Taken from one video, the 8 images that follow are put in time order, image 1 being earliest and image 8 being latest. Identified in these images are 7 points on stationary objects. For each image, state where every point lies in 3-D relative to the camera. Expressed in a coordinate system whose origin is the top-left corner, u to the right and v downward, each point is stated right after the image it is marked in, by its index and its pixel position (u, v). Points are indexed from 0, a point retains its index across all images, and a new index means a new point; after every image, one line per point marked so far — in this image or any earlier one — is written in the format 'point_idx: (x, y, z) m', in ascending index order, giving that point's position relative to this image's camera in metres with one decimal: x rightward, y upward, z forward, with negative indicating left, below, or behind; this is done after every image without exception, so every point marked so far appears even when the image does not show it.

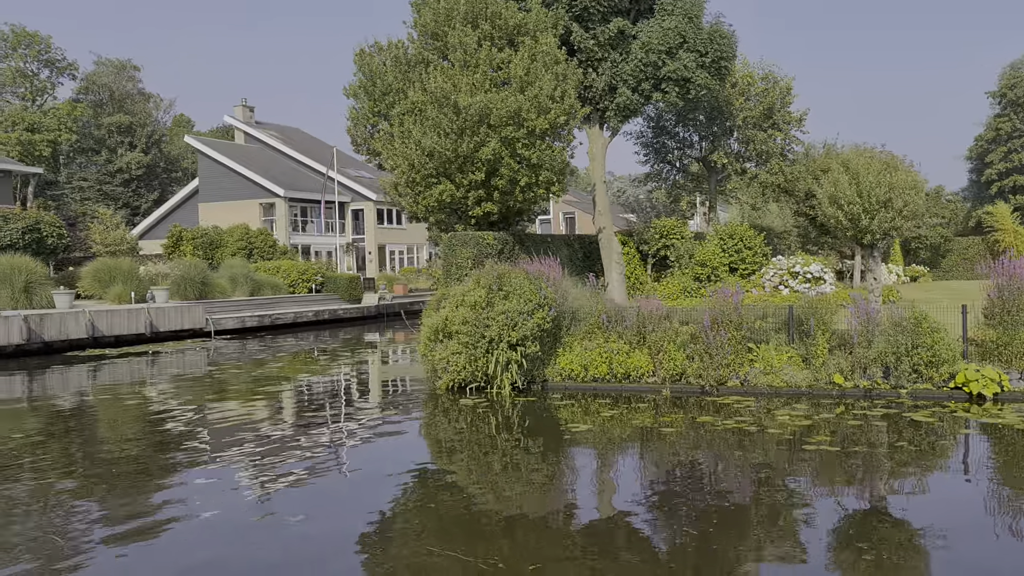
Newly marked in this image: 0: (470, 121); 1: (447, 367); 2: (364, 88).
0: (-0.9, +3.7, +15.8) m
1: (-1.0, -1.2, +10.7) m
2: (-3.7, +5.2, +18.5) m
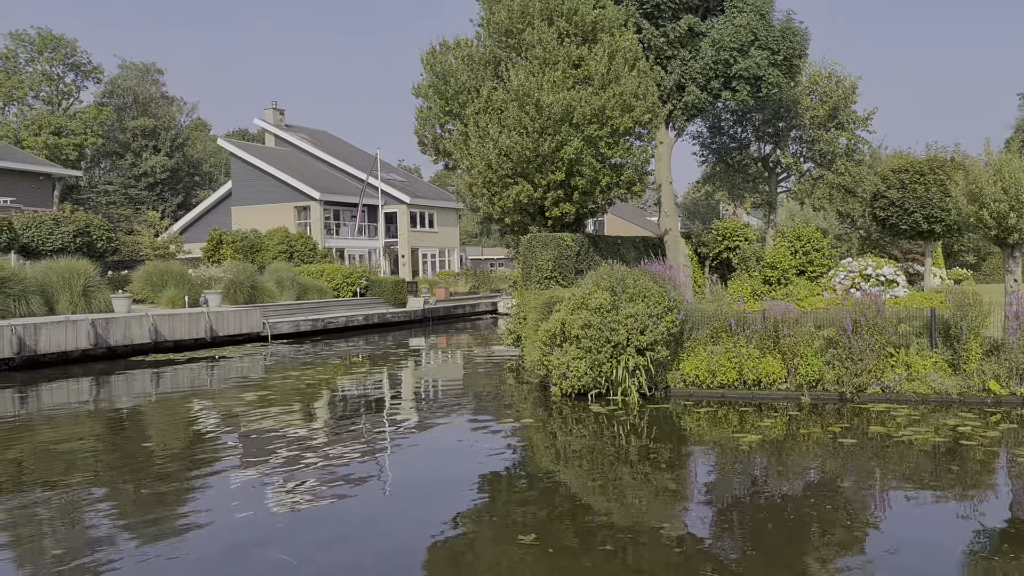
0: (+0.9, +3.6, +15.4) m
1: (+0.8, -1.2, +10.3) m
2: (-1.9, +5.1, +18.2) m
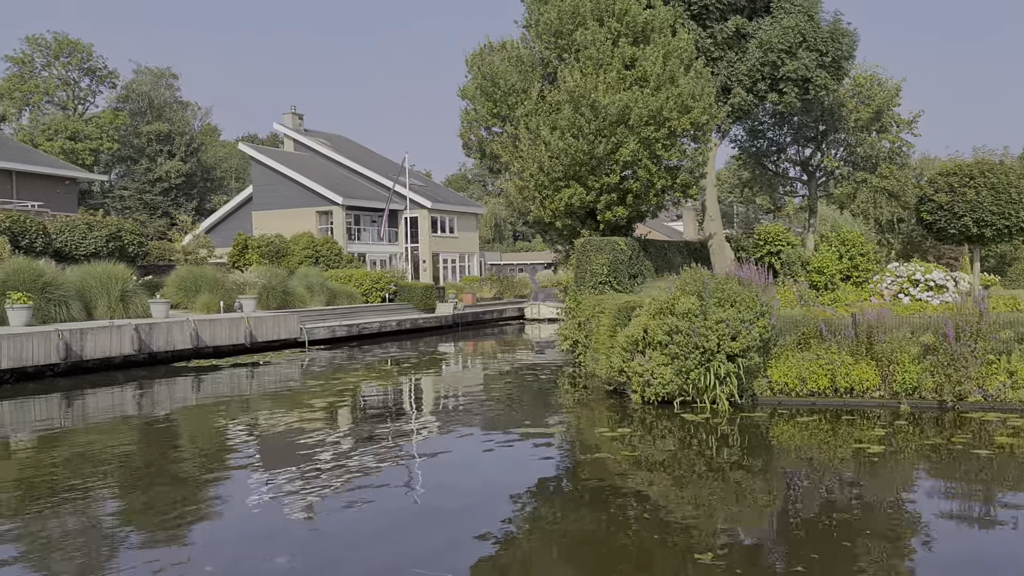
0: (+2.0, +3.5, +15.1) m
1: (+1.9, -1.3, +10.0) m
2: (-0.7, +4.9, +17.9) m
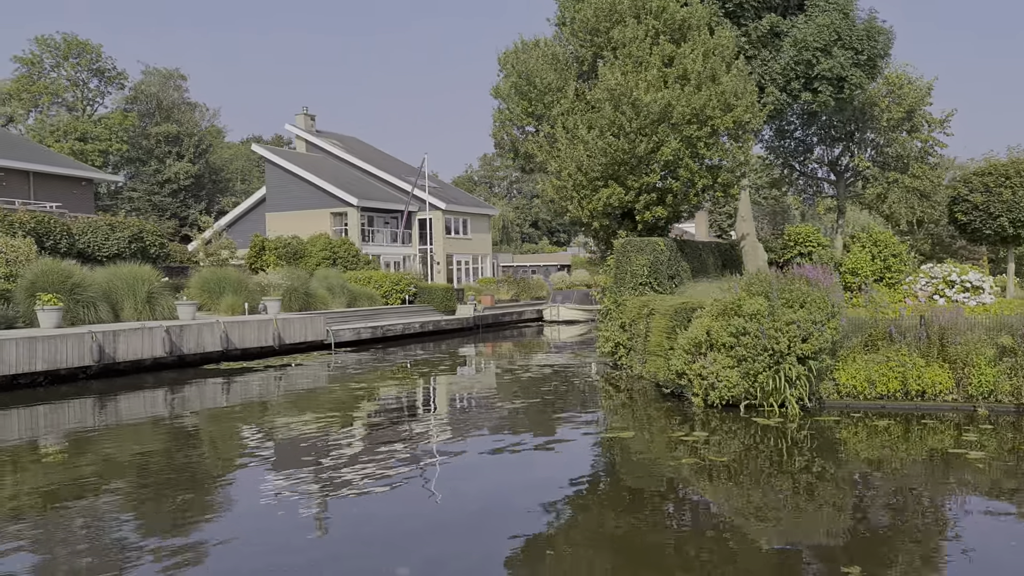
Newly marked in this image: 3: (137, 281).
0: (+2.9, +3.5, +14.9) m
1: (+2.8, -1.3, +9.7) m
2: (+0.1, +4.9, +17.7) m
3: (-9.8, +0.2, +18.9) m
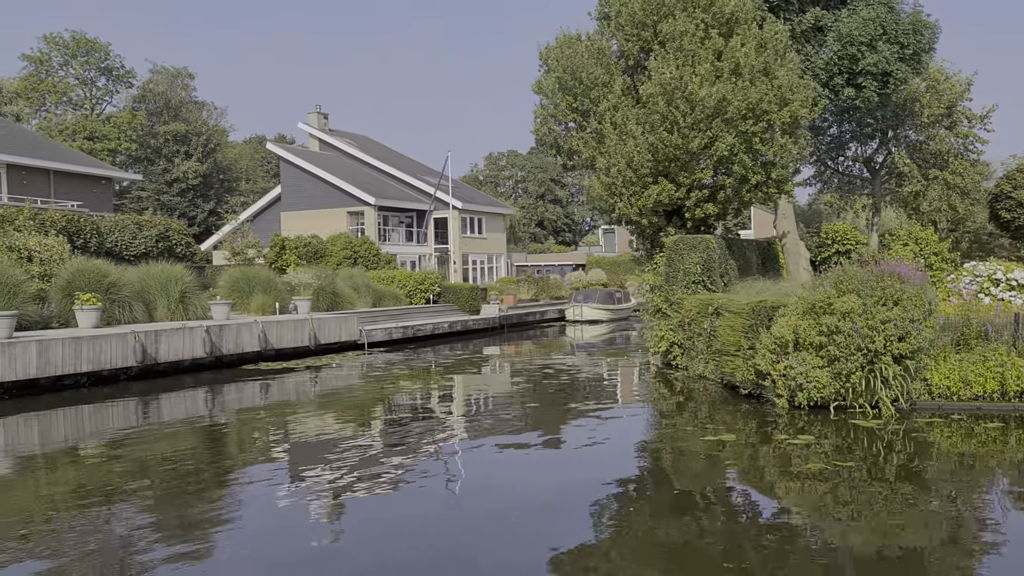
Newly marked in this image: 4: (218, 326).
0: (+3.9, +3.5, +14.5) m
1: (+3.8, -1.3, +9.4) m
2: (+1.1, +4.9, +17.4) m
3: (-8.8, +0.2, +18.5) m
4: (-6.7, -0.9, +16.3) m
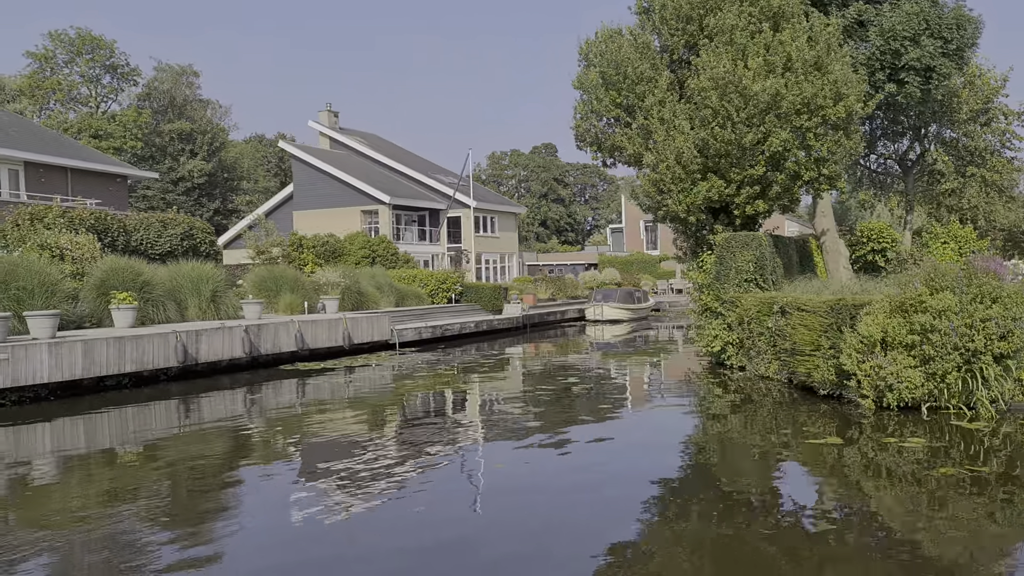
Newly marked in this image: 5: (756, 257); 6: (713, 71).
0: (+4.9, +3.6, +14.3) m
1: (+4.9, -1.2, +9.1) m
2: (+2.1, +5.0, +17.0) m
3: (-7.8, +0.2, +18.1) m
4: (-5.7, -0.8, +16.0) m
5: (+5.0, +0.6, +14.7) m
6: (+4.1, +4.4, +14.5) m
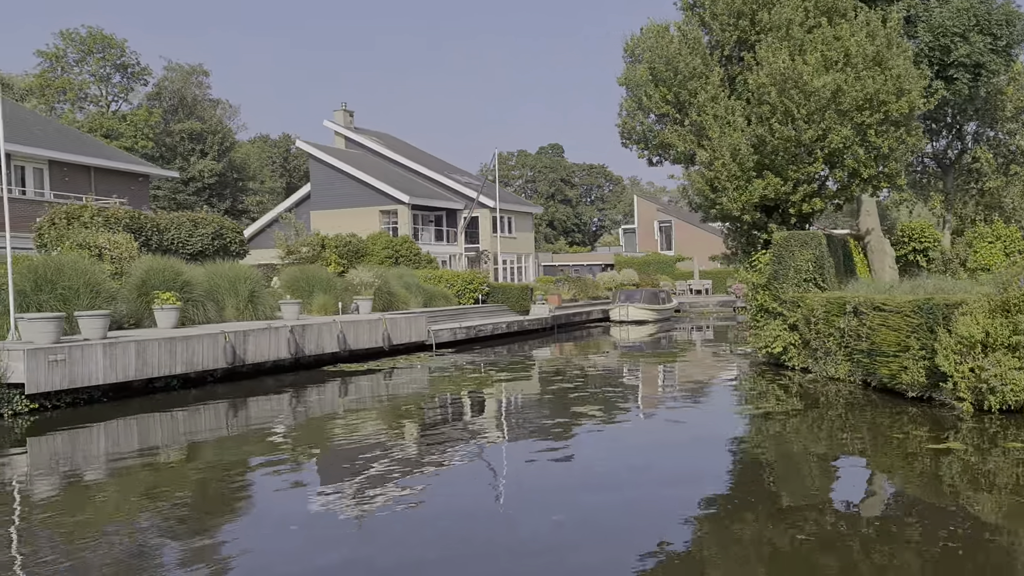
0: (+6.0, +3.6, +14.0) m
1: (+6.0, -1.2, +8.8) m
2: (+3.2, +5.0, +16.7) m
3: (-6.8, +0.2, +17.8) m
4: (-4.6, -0.8, +15.6) m
5: (+6.0, +0.6, +14.4) m
6: (+5.1, +4.4, +14.2) m
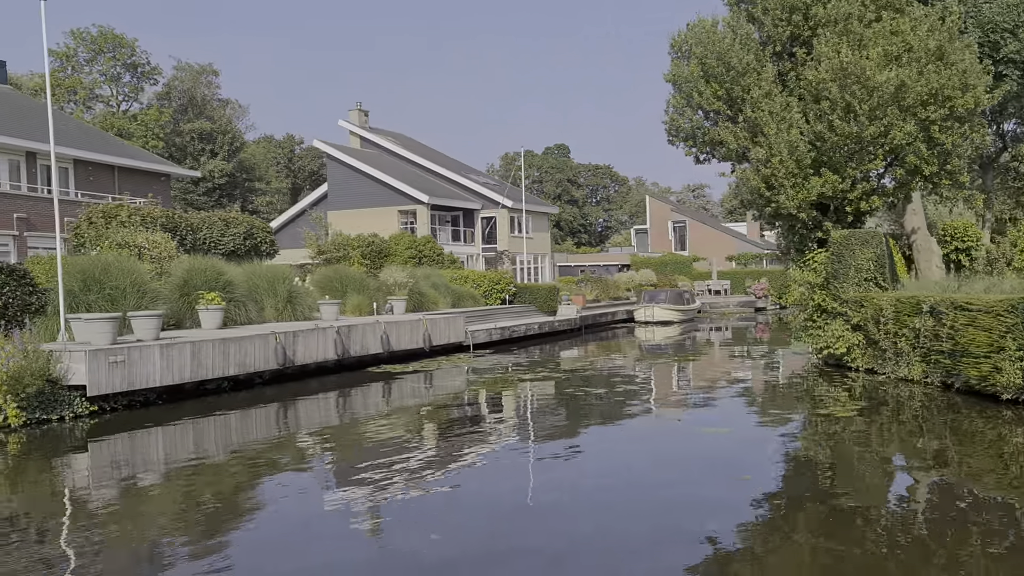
0: (+7.0, +3.6, +13.7) m
1: (+7.0, -1.2, +8.5) m
2: (+4.2, +5.0, +16.4) m
3: (-5.7, +0.2, +17.5) m
4: (-3.5, -0.8, +15.3) m
5: (+7.1, +0.7, +14.1) m
6: (+6.2, +4.4, +13.9) m
